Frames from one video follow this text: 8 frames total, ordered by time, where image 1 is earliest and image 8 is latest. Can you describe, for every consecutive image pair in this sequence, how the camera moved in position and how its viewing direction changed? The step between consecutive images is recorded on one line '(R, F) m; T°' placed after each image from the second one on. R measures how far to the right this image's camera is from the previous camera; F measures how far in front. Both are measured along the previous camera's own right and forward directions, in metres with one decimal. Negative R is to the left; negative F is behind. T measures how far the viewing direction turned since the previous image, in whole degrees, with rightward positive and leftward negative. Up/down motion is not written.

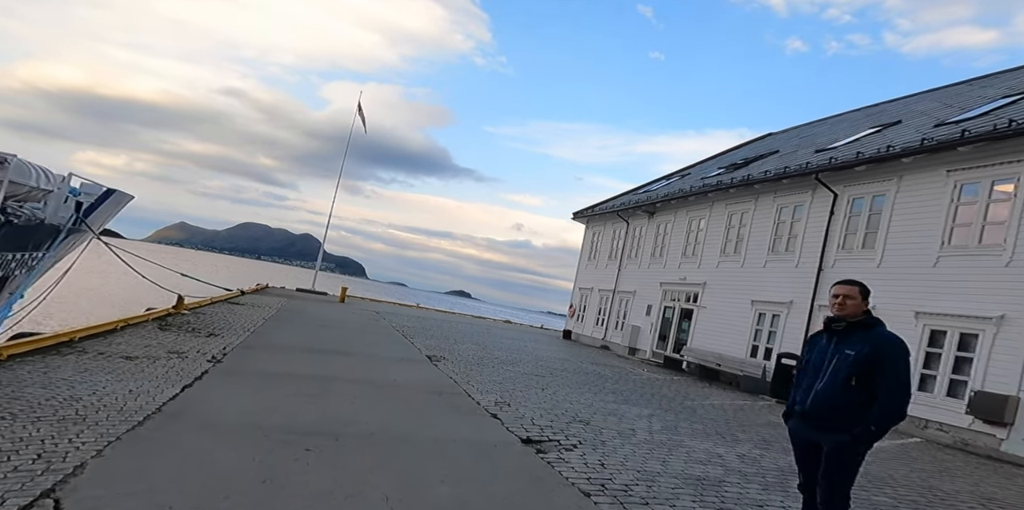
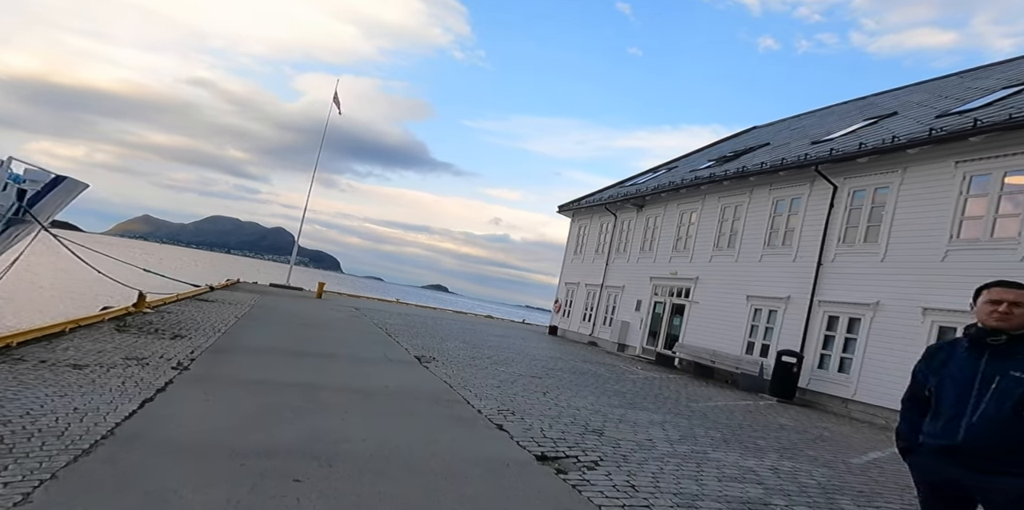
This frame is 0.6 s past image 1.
(-0.3, +0.8) m; +2°
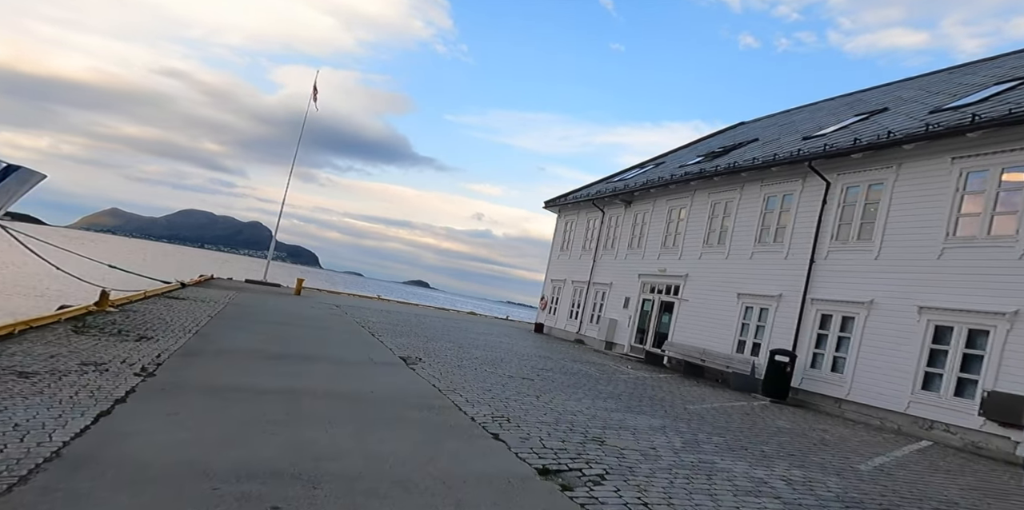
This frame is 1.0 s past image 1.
(-0.2, +0.5) m; +2°
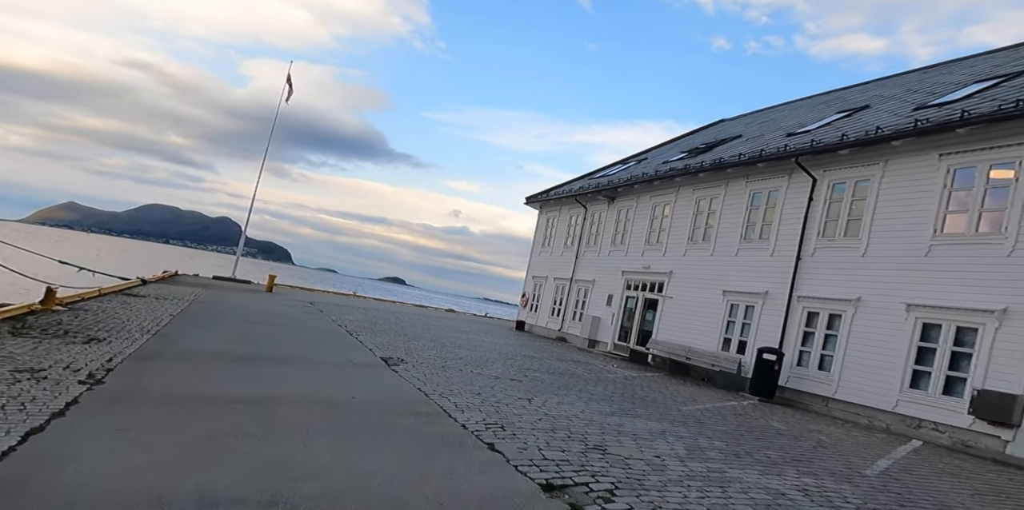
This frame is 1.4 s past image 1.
(-0.2, +0.4) m; +2°
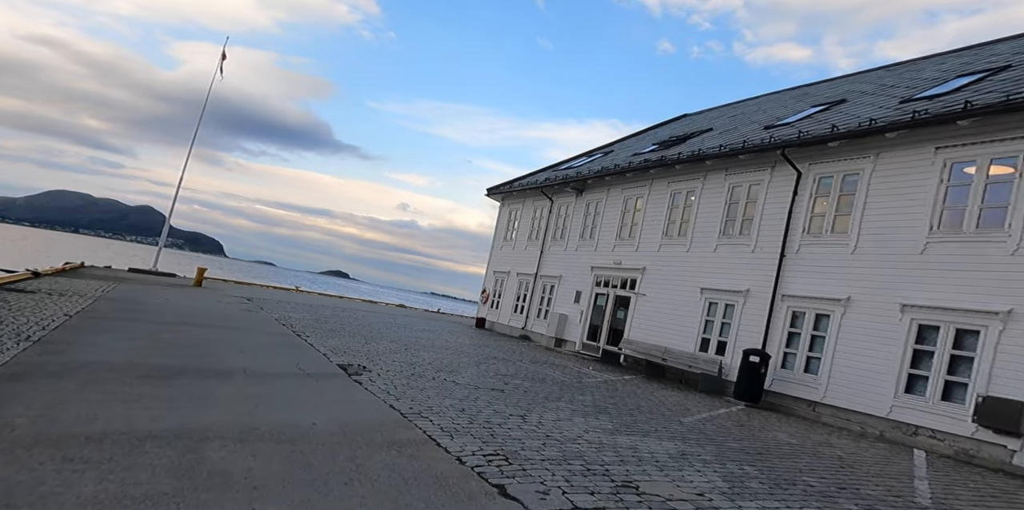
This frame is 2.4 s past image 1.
(-0.6, +1.3) m; +5°
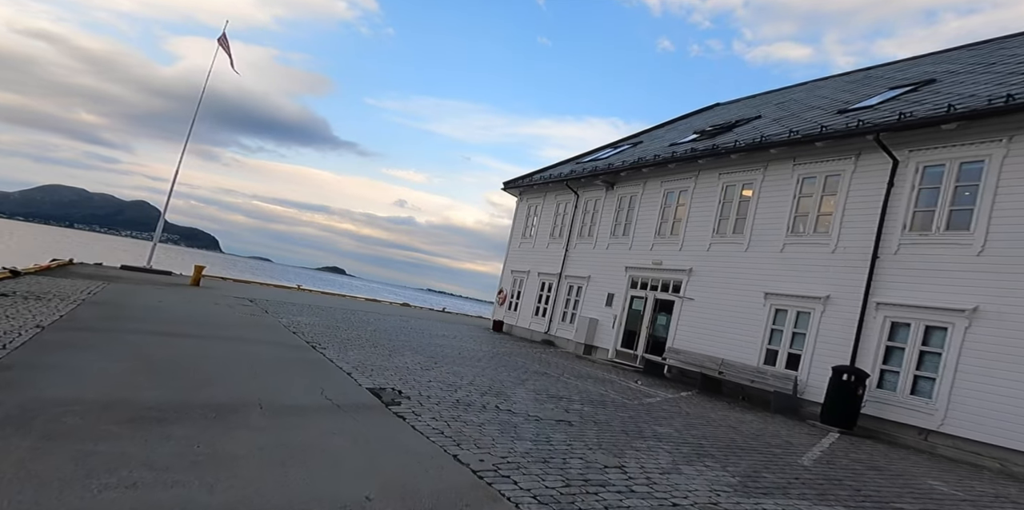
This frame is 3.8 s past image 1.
(-1.1, +1.9) m; 0°
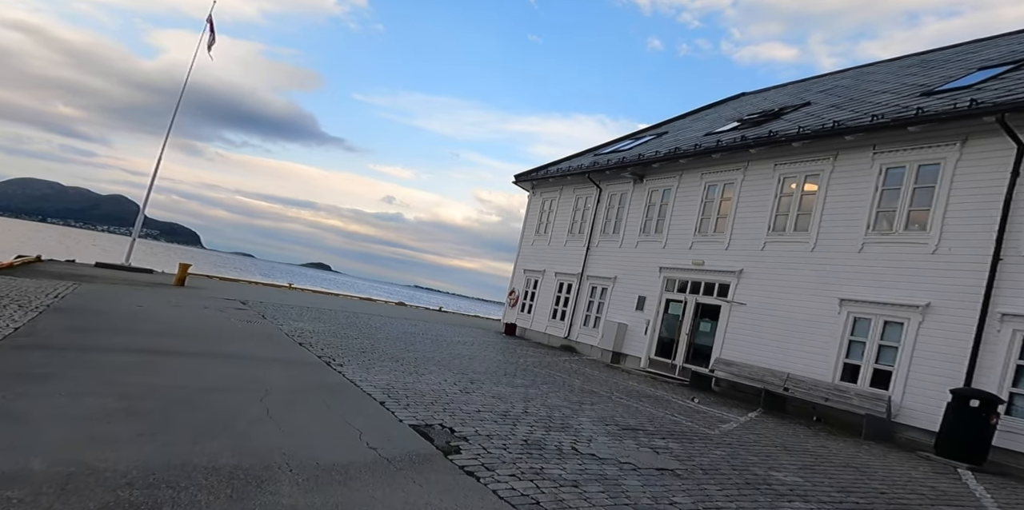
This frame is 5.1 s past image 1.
(-1.2, +2.0) m; +1°
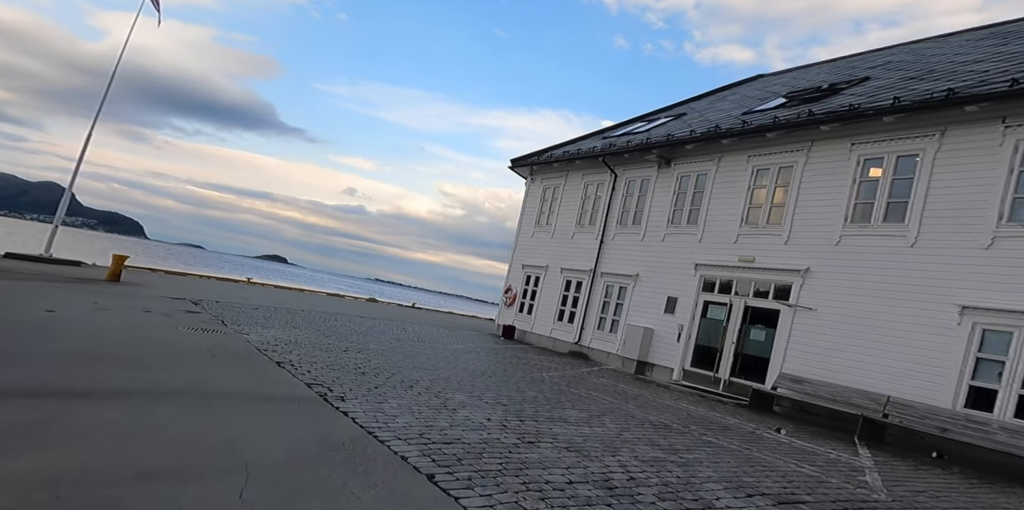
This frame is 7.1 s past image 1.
(-1.4, +3.0) m; +4°
